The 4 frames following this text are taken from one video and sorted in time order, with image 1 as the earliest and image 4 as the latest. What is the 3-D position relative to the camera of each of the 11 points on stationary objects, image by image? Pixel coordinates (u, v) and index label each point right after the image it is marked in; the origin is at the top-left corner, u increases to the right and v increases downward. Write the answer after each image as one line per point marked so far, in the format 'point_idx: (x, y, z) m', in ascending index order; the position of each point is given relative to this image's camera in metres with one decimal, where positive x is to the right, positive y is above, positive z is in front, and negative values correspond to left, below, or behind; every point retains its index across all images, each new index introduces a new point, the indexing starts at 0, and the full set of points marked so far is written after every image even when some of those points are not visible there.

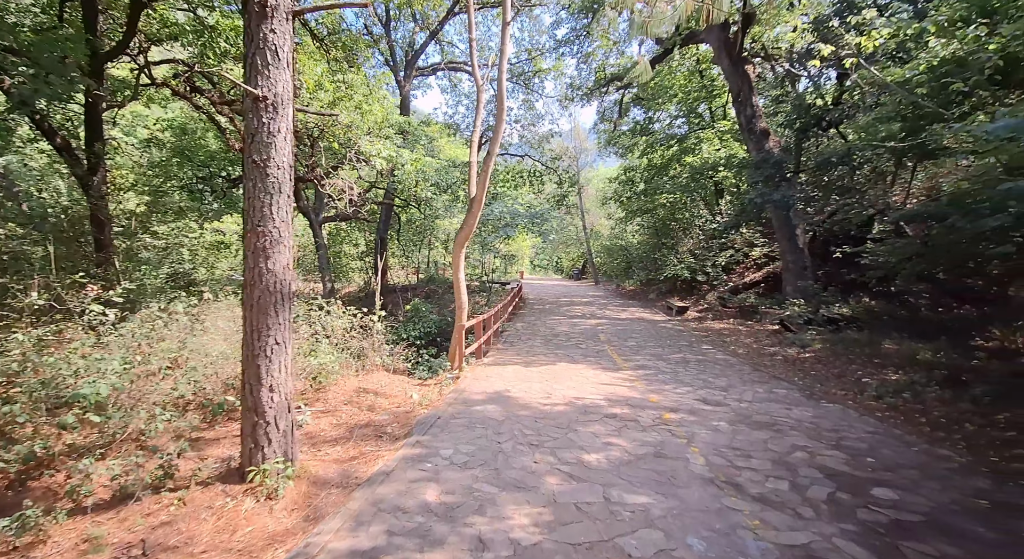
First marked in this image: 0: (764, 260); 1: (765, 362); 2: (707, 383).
0: (+7.3, +0.6, +15.4) m
1: (+4.0, -1.3, +8.4) m
2: (+2.3, -1.2, +6.3) m
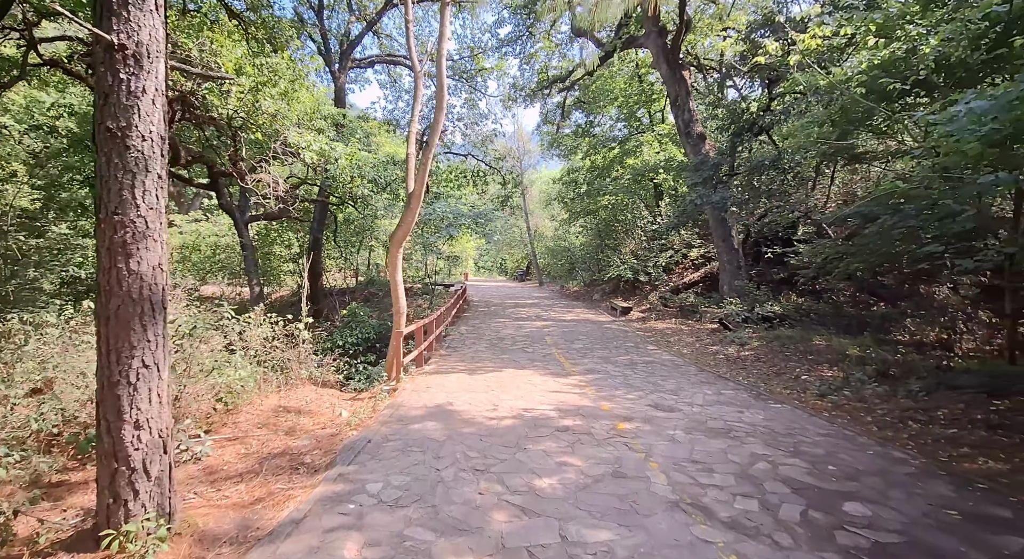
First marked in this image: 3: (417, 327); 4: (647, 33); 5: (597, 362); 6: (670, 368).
0: (+5.6, +0.6, +15.6) m
1: (+3.2, -1.3, +8.4) m
2: (+1.7, -1.2, +6.1) m
3: (-1.3, -0.7, +7.4) m
4: (+3.6, +6.7, +14.2) m
5: (+1.3, -1.2, +7.9) m
6: (+2.2, -1.3, +7.4) m
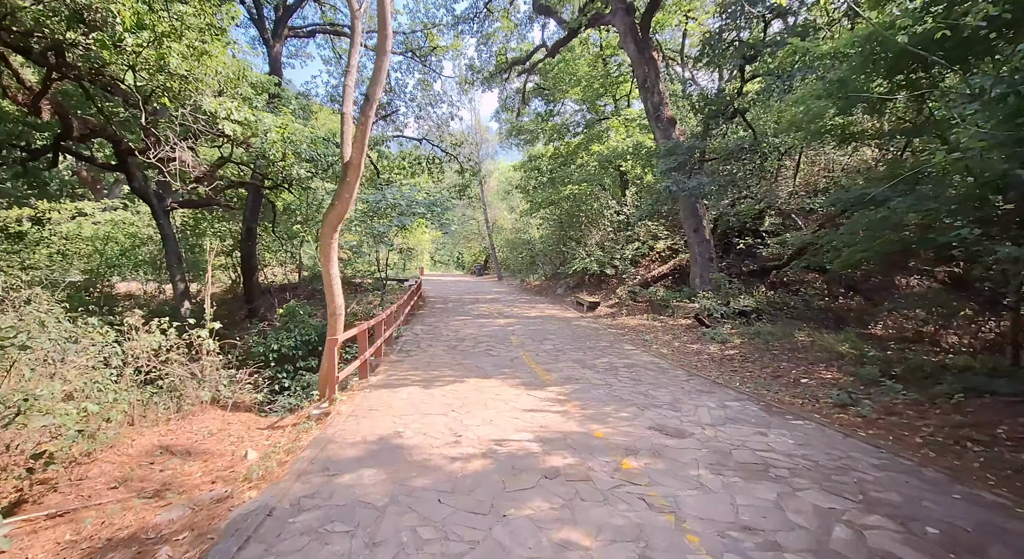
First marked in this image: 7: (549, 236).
0: (+4.5, +0.8, +14.9) m
1: (+2.6, -1.2, +7.5) m
2: (+1.4, -1.2, +5.1) m
3: (-1.8, -0.6, +6.2) m
4: (+2.6, +6.8, +13.2) m
5: (+0.8, -1.1, +6.9) m
6: (+1.8, -1.2, +6.5) m
7: (+1.4, +1.6, +19.1) m
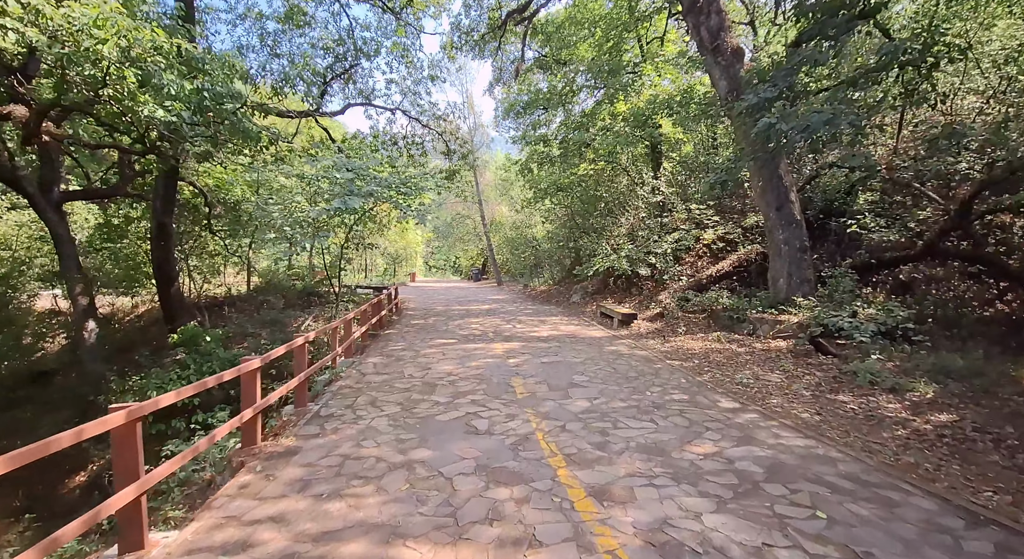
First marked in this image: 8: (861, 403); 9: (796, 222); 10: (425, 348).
0: (+4.5, +0.8, +11.1) m
1: (+2.7, -1.2, +3.7) m
2: (+1.4, -1.2, +1.3) m
3: (-1.8, -0.7, +2.4) m
4: (+2.5, +6.8, +9.5) m
5: (+0.8, -1.2, +3.0) m
6: (+1.8, -1.2, +2.6) m
7: (+1.4, +1.5, +15.3) m
8: (+3.0, -1.1, +4.6) m
9: (+4.5, +0.9, +8.4) m
10: (-1.3, -1.1, +8.2) m
